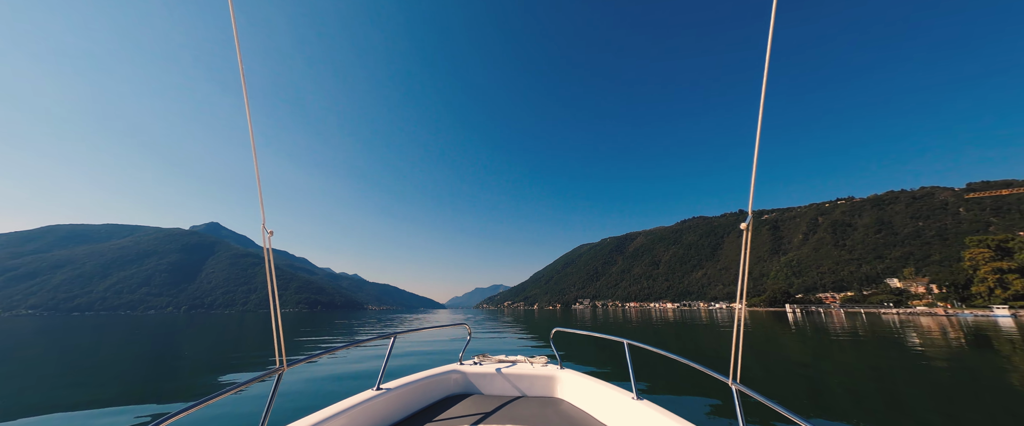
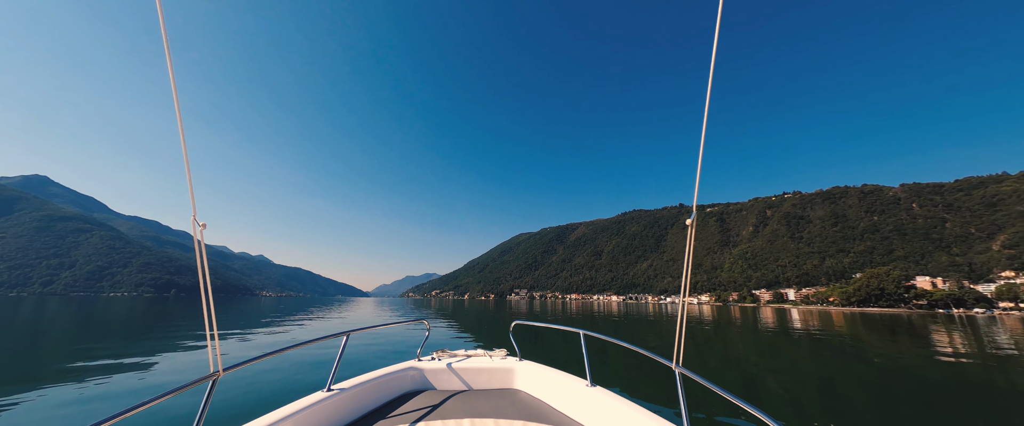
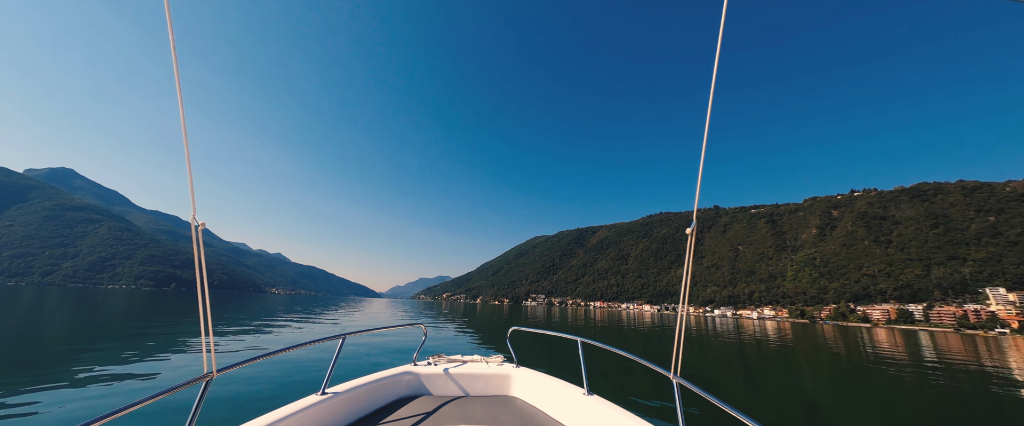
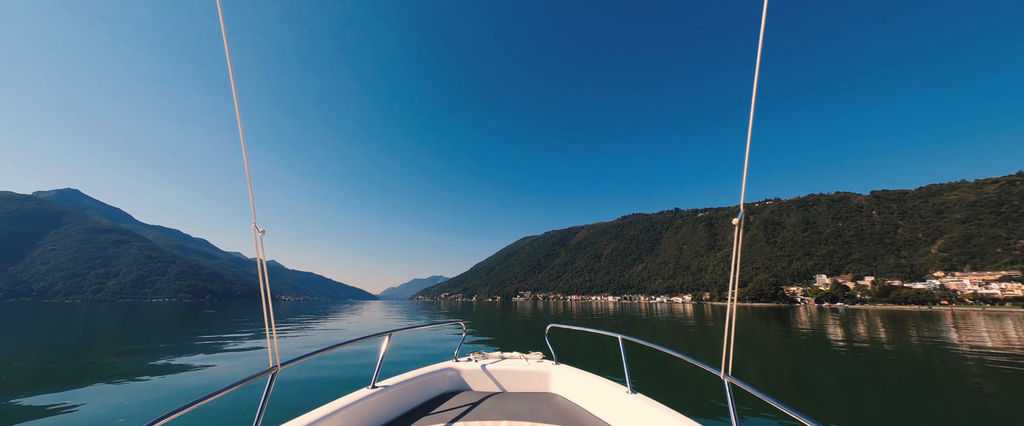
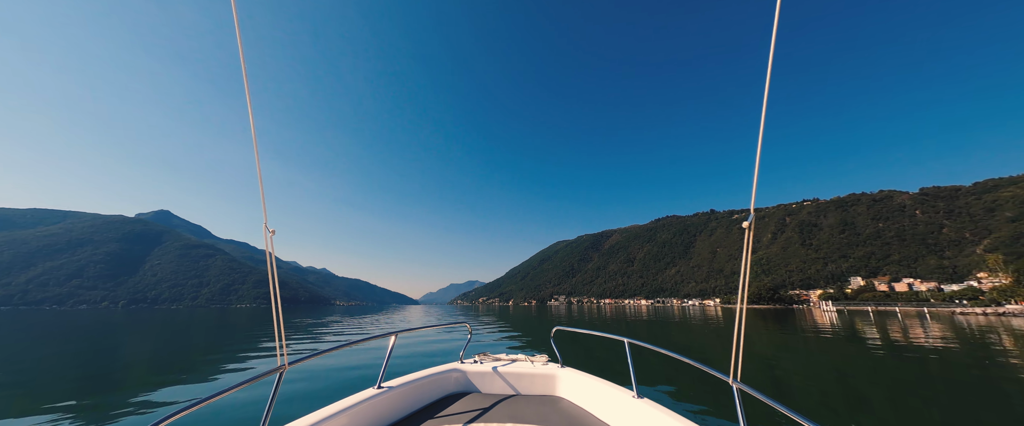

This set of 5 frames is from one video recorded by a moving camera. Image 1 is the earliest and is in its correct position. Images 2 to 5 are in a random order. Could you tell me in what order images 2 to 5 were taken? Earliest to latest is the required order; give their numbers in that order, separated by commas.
5, 4, 2, 3
